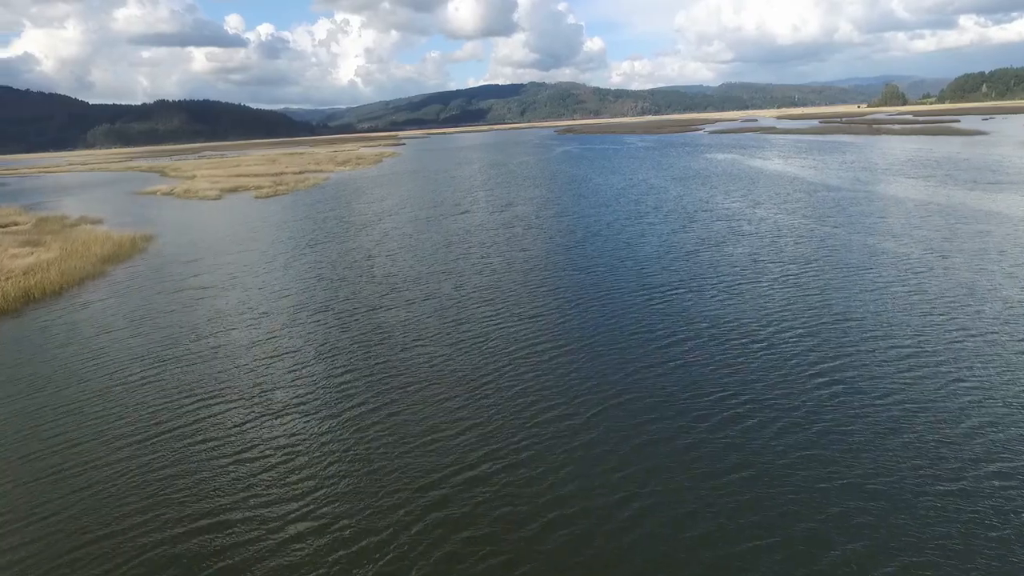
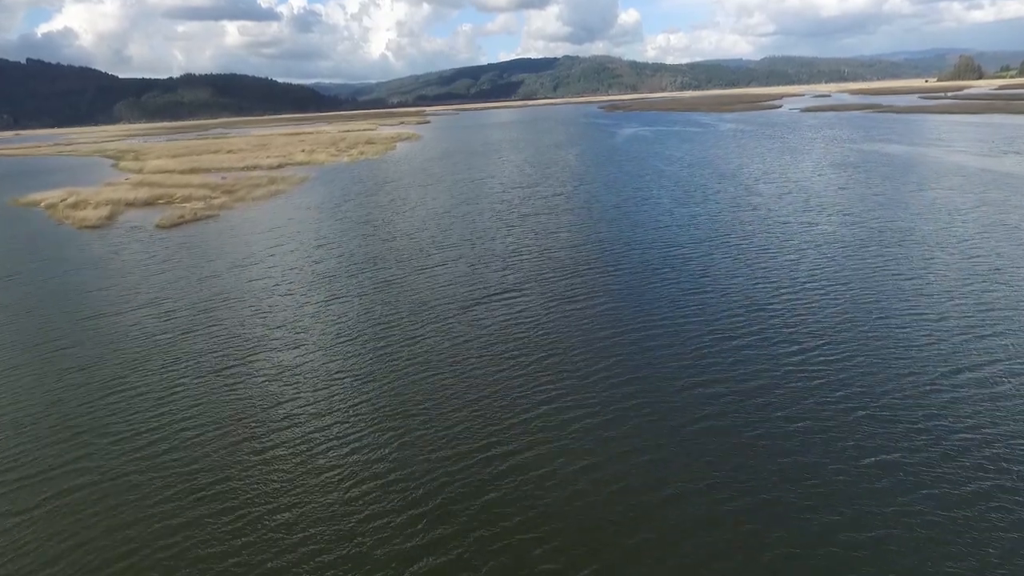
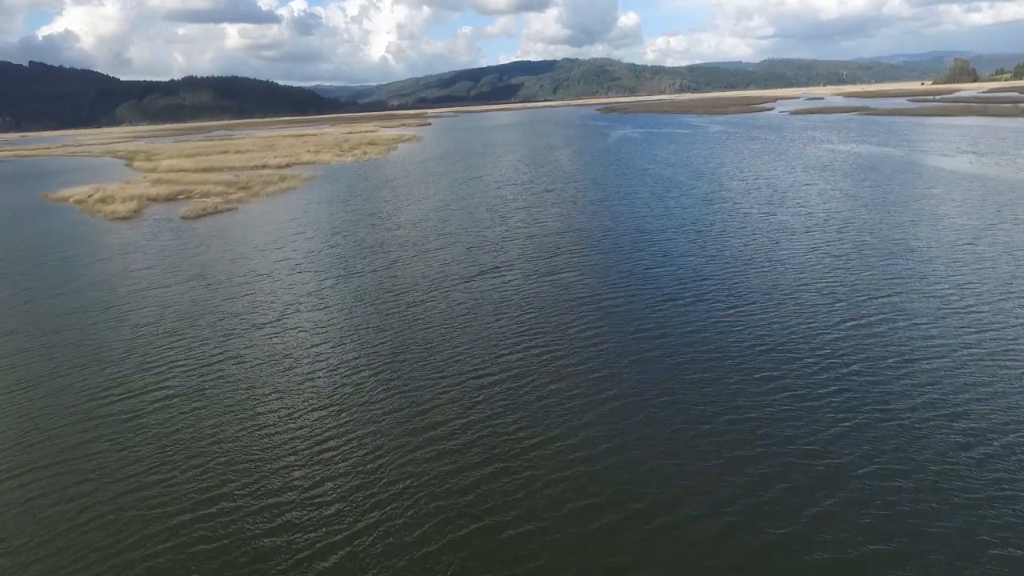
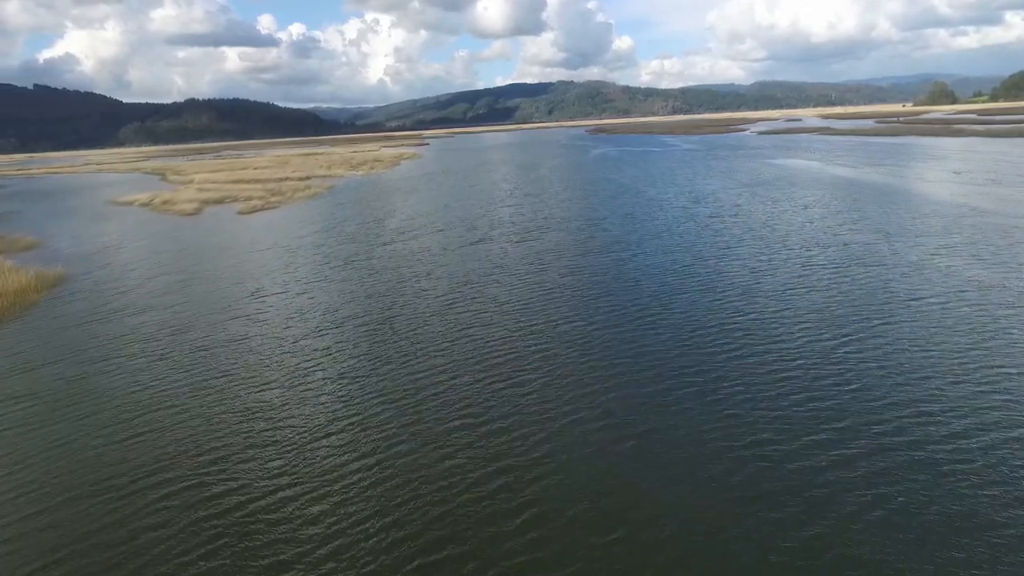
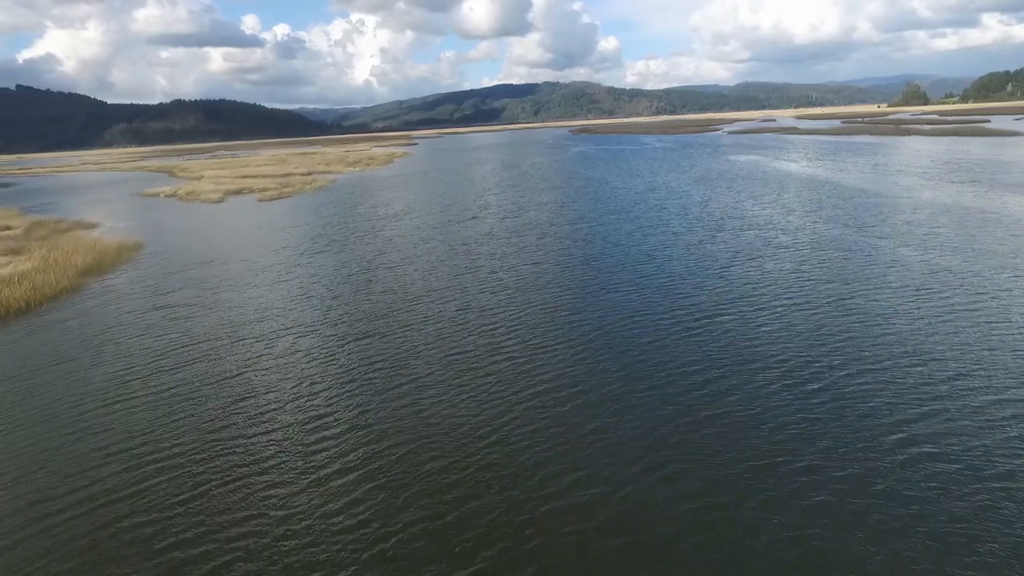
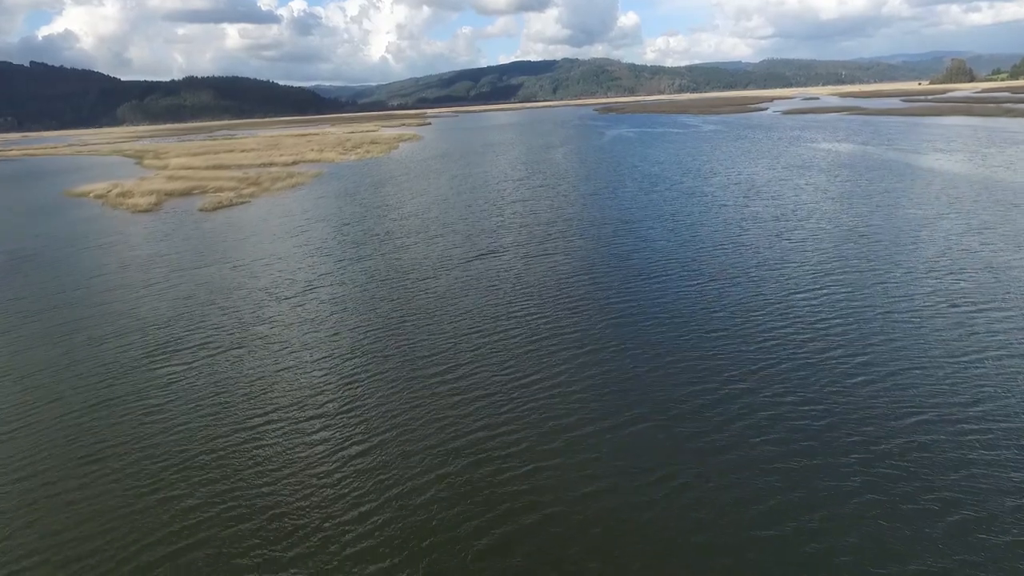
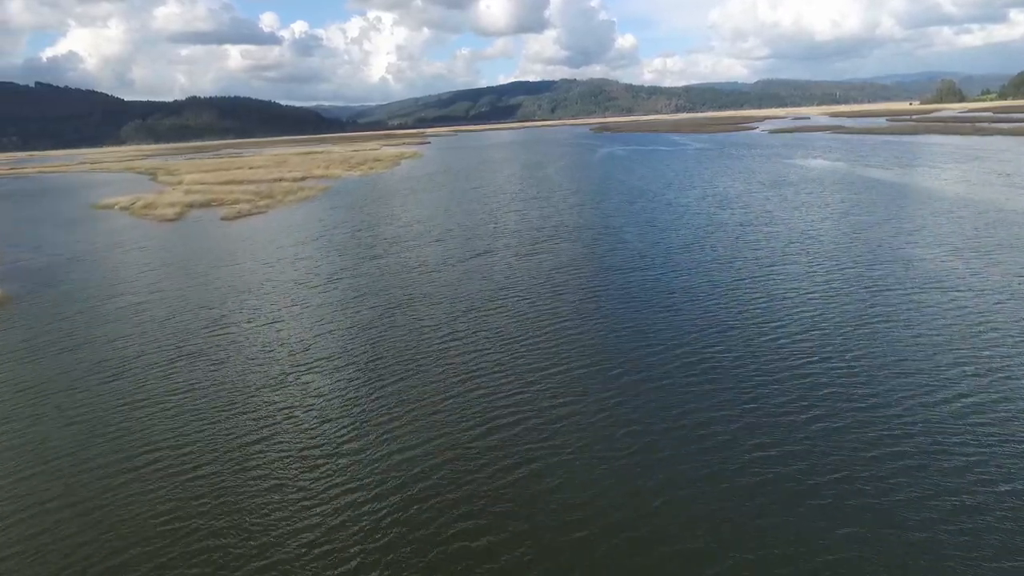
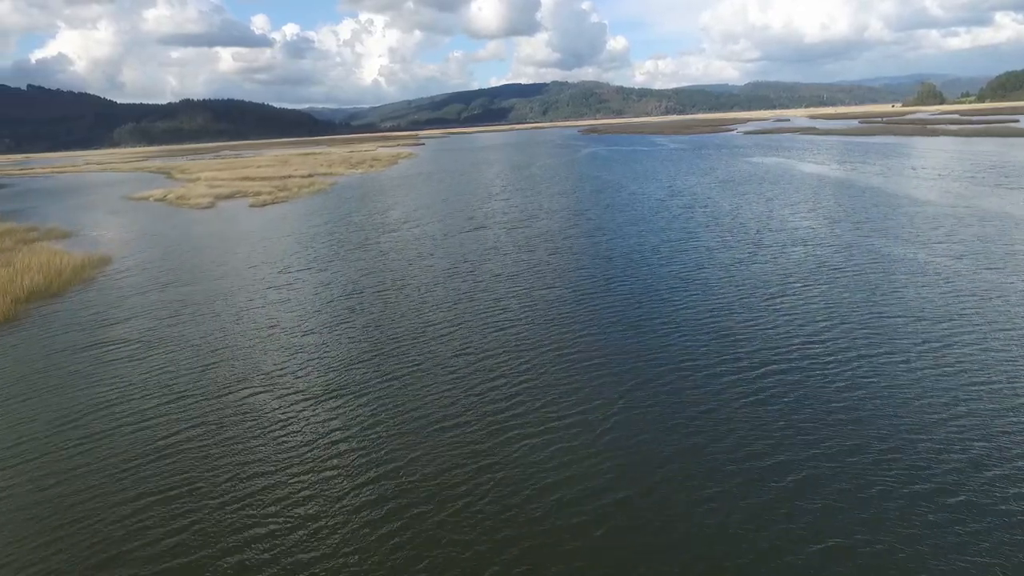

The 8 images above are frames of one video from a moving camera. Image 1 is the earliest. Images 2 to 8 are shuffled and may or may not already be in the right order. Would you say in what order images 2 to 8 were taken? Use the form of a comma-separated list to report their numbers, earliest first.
5, 8, 4, 7, 6, 3, 2
